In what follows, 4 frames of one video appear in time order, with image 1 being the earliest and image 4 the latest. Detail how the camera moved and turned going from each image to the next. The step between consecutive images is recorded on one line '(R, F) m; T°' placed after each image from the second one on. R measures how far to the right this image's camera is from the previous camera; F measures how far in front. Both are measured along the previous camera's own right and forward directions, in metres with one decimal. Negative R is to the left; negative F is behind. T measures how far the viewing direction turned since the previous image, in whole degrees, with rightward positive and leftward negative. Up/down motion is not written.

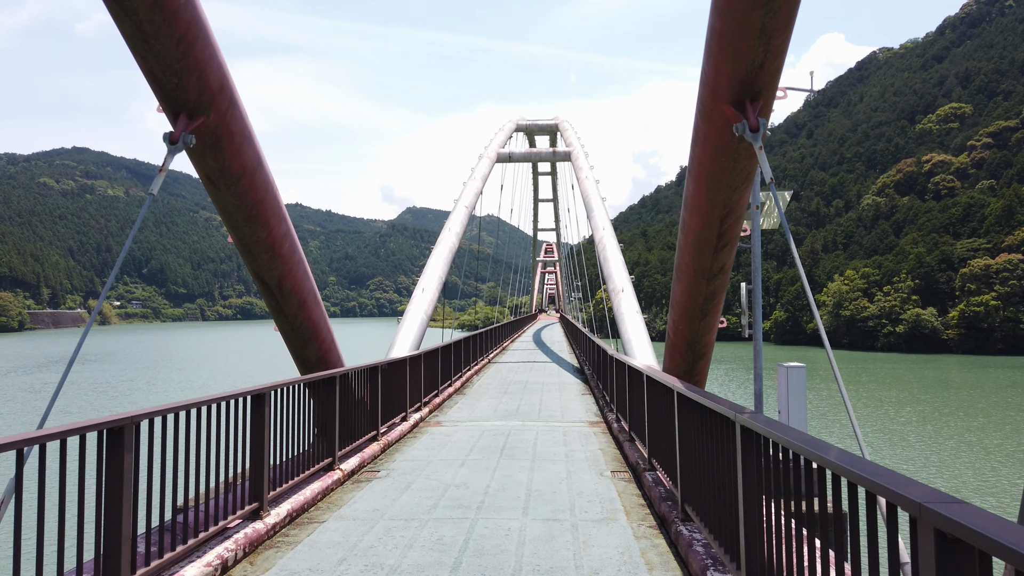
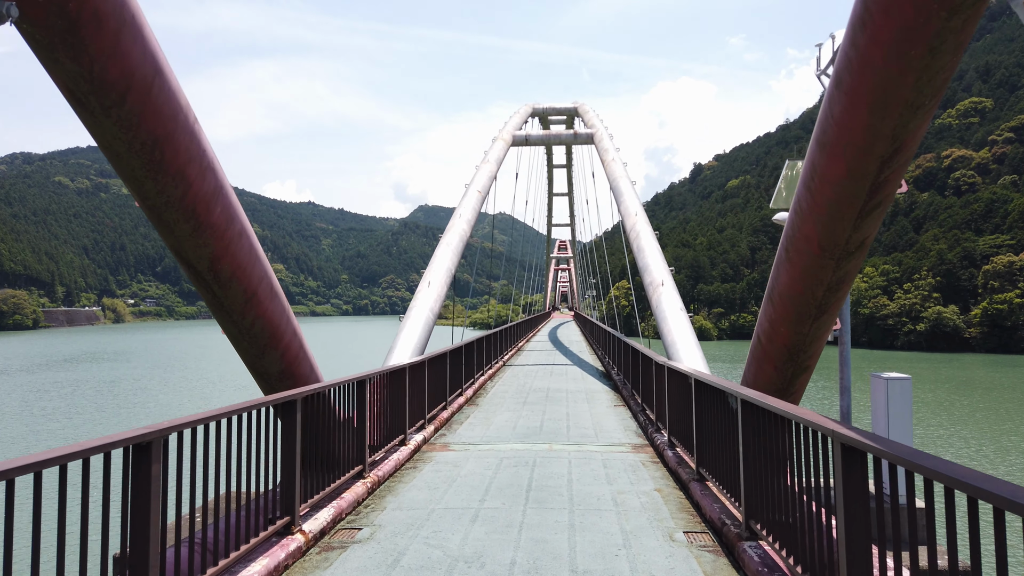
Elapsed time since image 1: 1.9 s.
(-0.1, +1.8) m; -1°
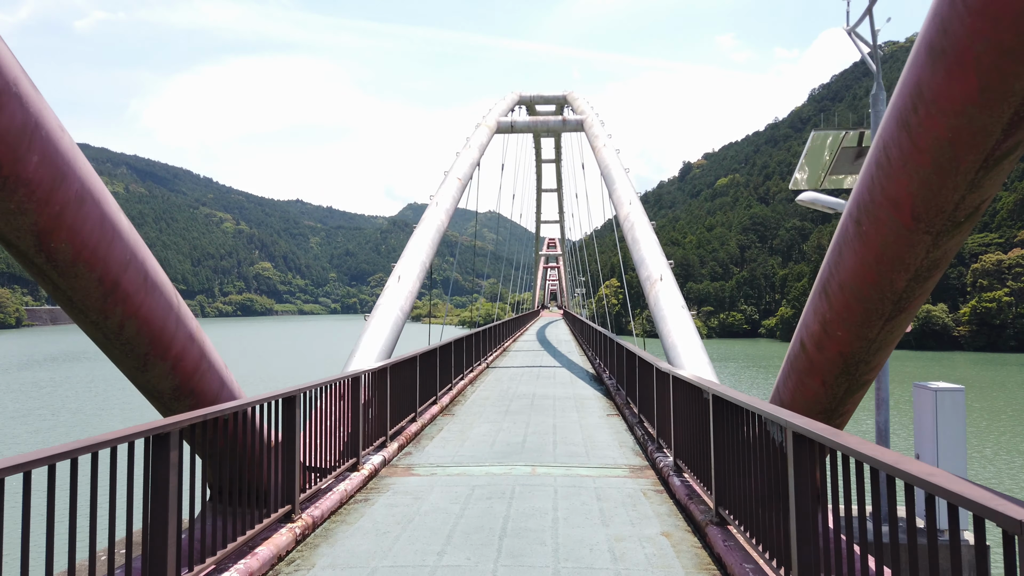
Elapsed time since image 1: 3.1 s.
(+0.1, +1.2) m; +1°
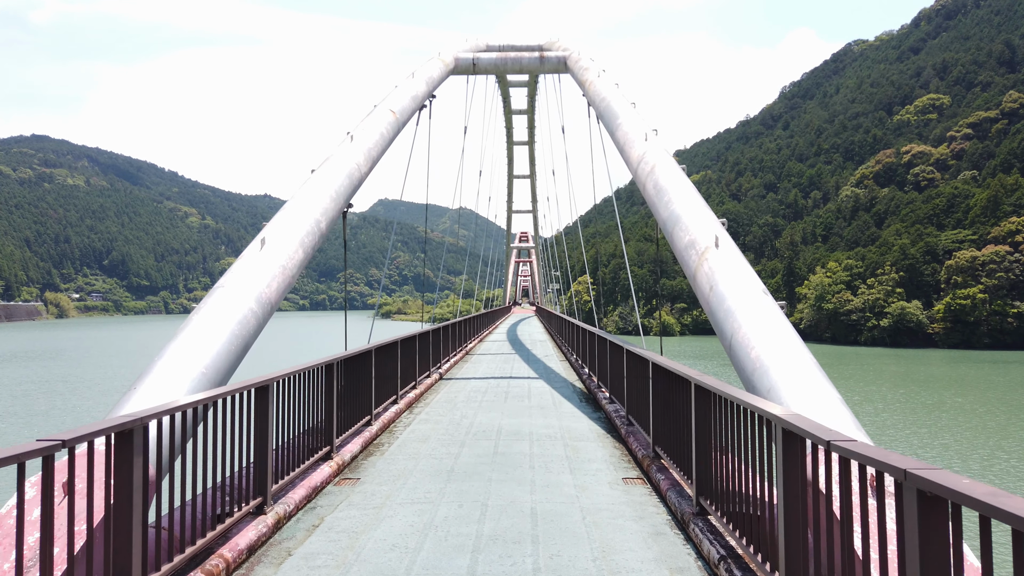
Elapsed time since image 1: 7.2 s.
(+0.2, +4.1) m; +2°
